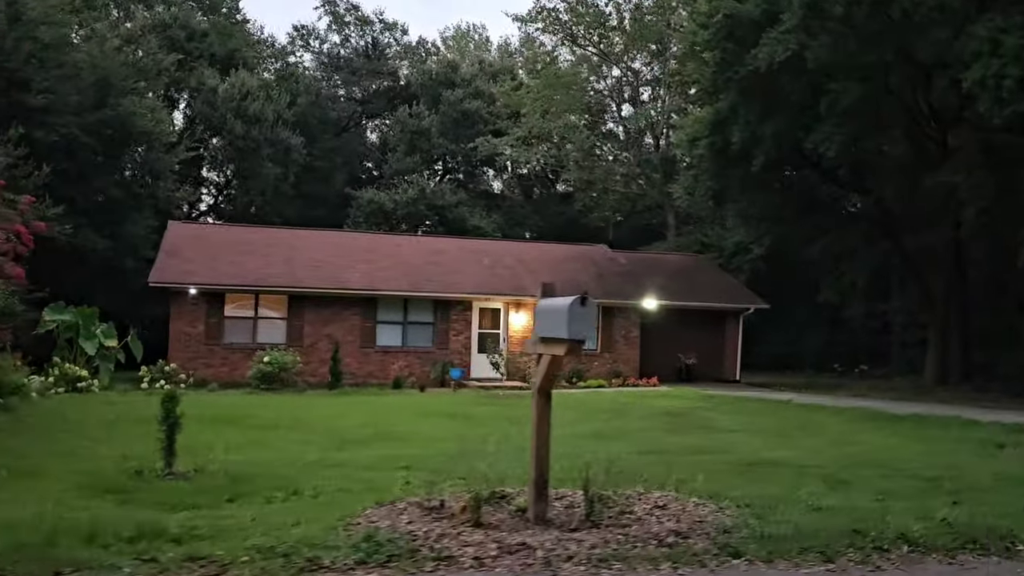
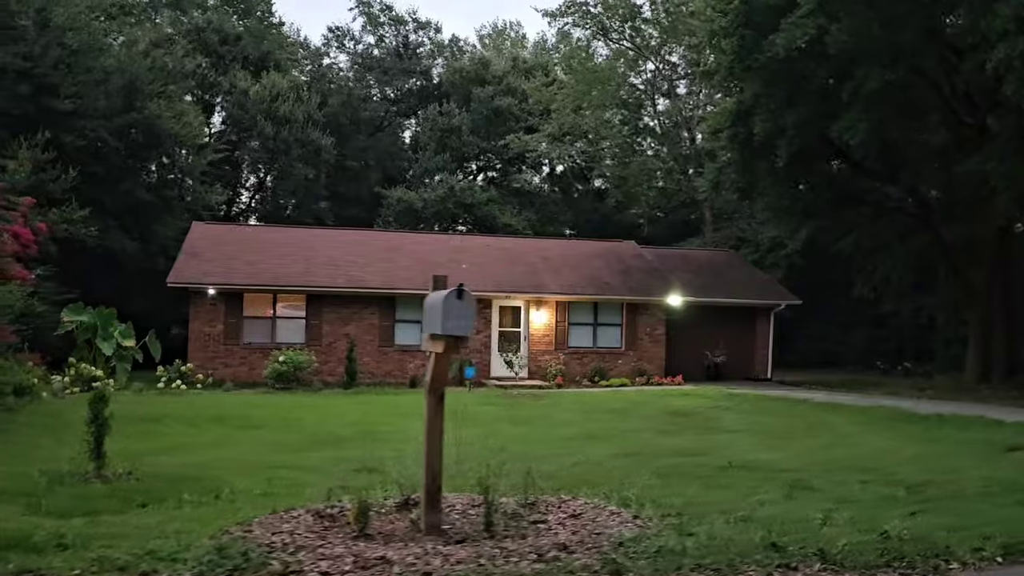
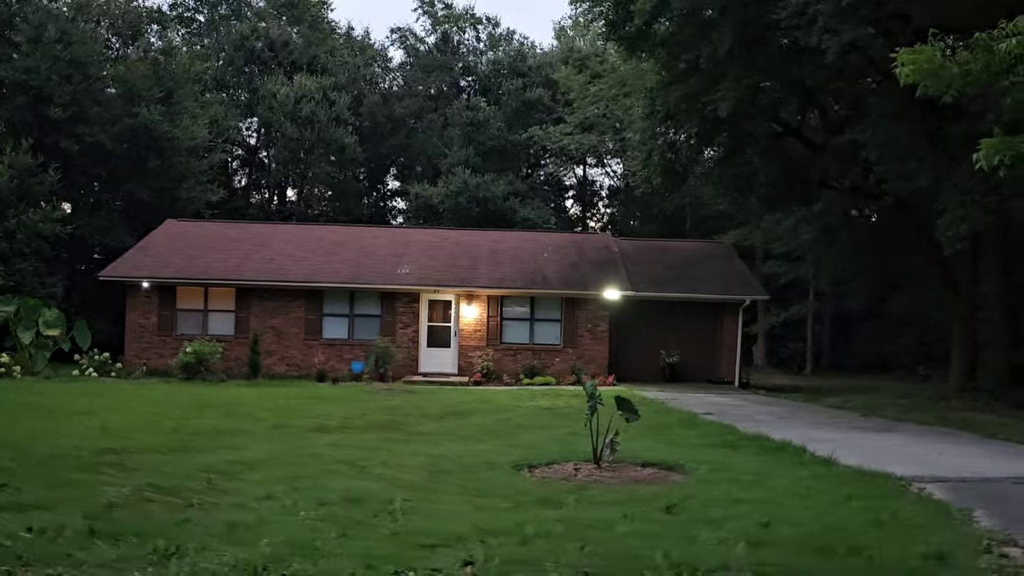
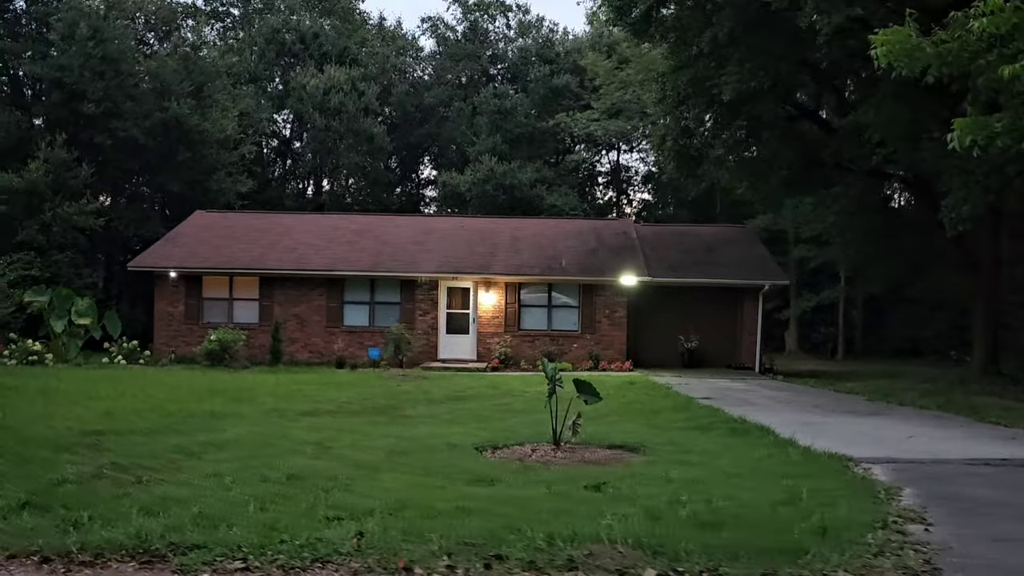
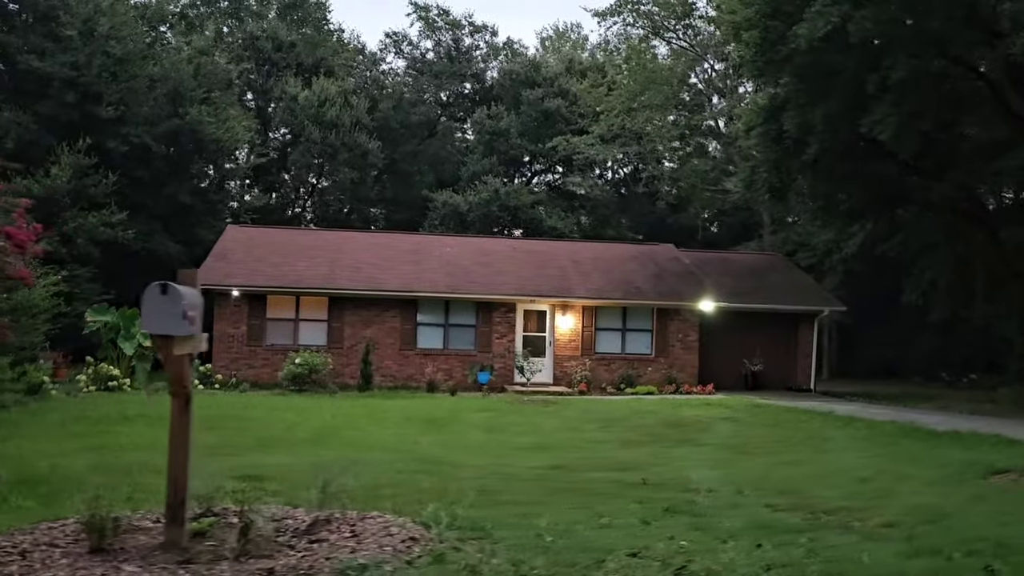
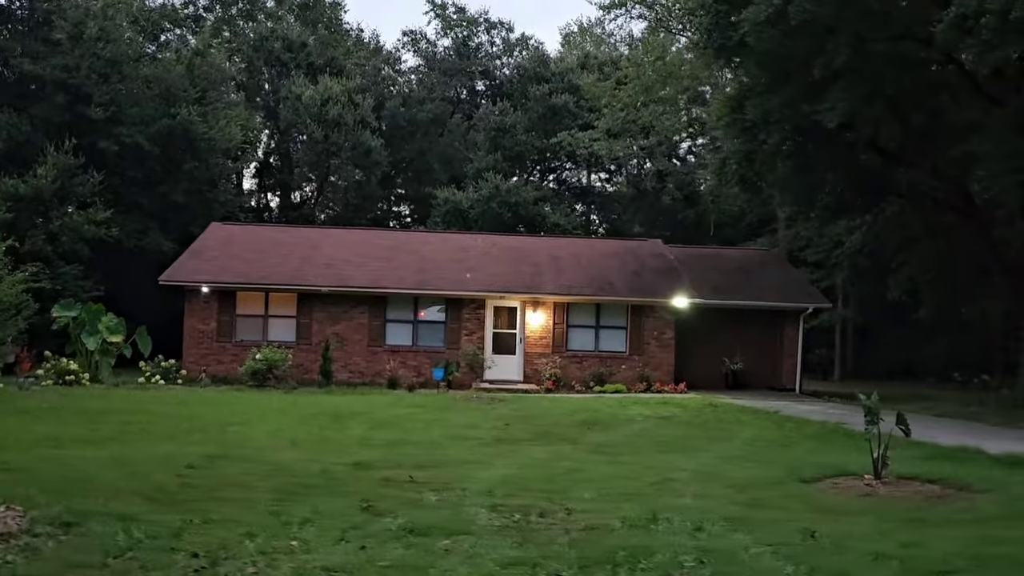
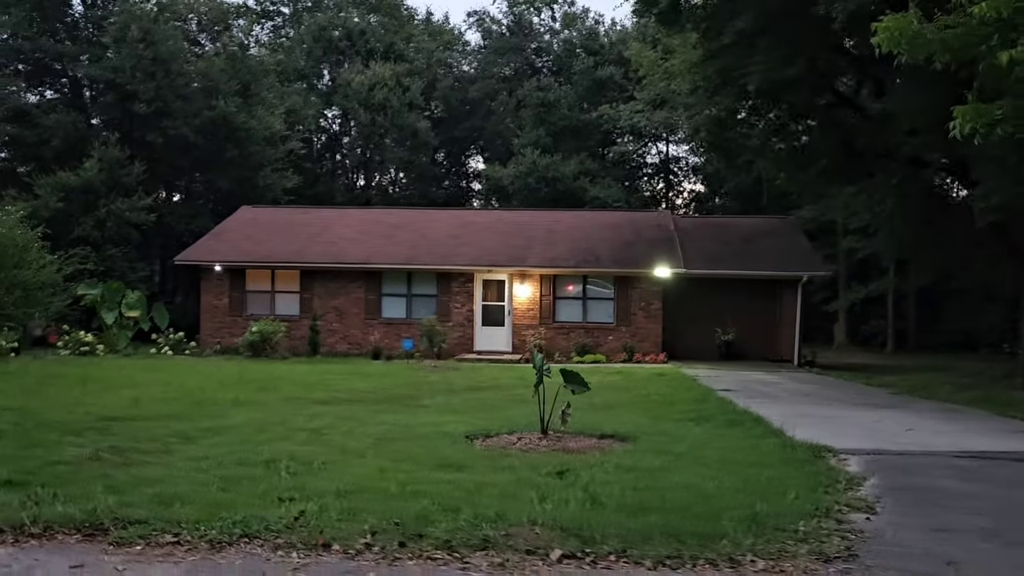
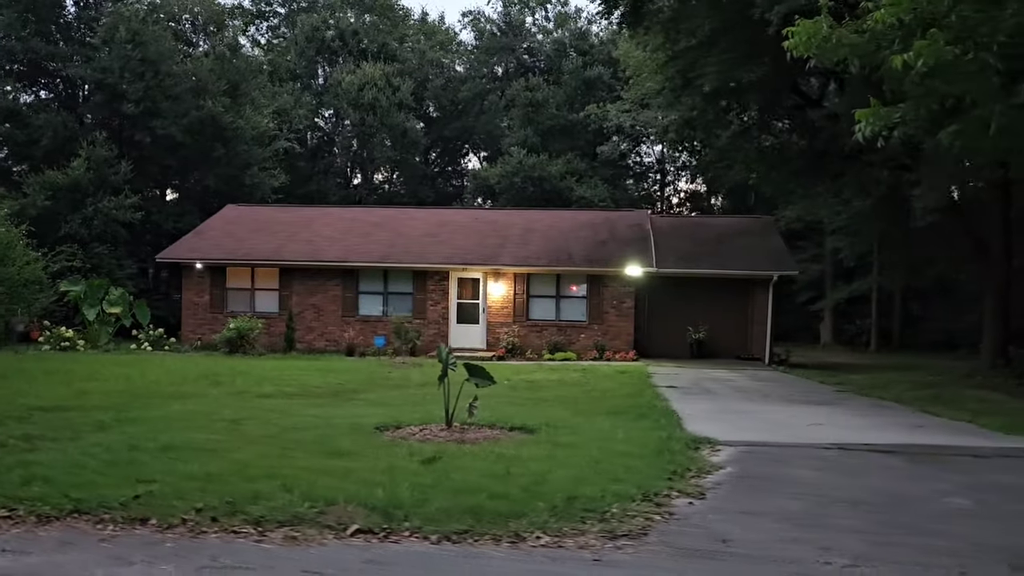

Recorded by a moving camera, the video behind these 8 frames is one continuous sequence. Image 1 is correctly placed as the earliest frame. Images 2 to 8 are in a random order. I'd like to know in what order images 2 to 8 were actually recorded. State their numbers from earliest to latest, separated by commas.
2, 5, 6, 3, 4, 7, 8
